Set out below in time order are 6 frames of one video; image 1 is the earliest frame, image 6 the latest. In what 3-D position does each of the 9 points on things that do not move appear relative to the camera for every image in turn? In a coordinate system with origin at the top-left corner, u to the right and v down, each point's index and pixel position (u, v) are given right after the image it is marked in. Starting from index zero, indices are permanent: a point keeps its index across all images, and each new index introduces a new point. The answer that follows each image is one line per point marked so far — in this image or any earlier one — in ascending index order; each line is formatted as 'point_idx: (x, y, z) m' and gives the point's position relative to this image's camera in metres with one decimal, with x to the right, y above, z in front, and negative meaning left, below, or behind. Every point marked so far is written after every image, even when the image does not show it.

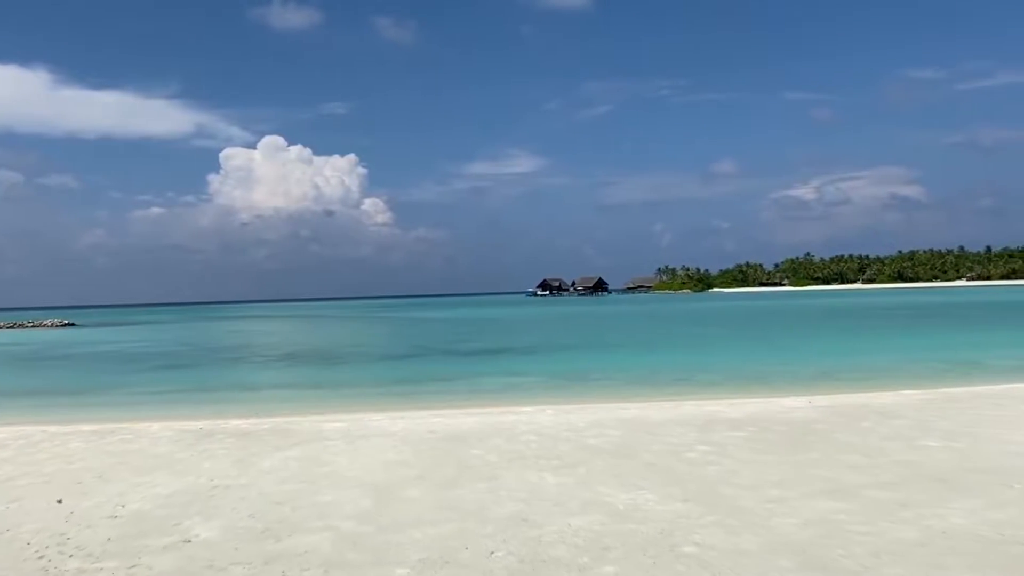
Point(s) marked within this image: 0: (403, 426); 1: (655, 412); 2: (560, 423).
0: (-1.9, -2.4, +13.0) m
1: (+2.6, -2.3, +13.5) m
2: (+0.8, -2.3, +12.5) m
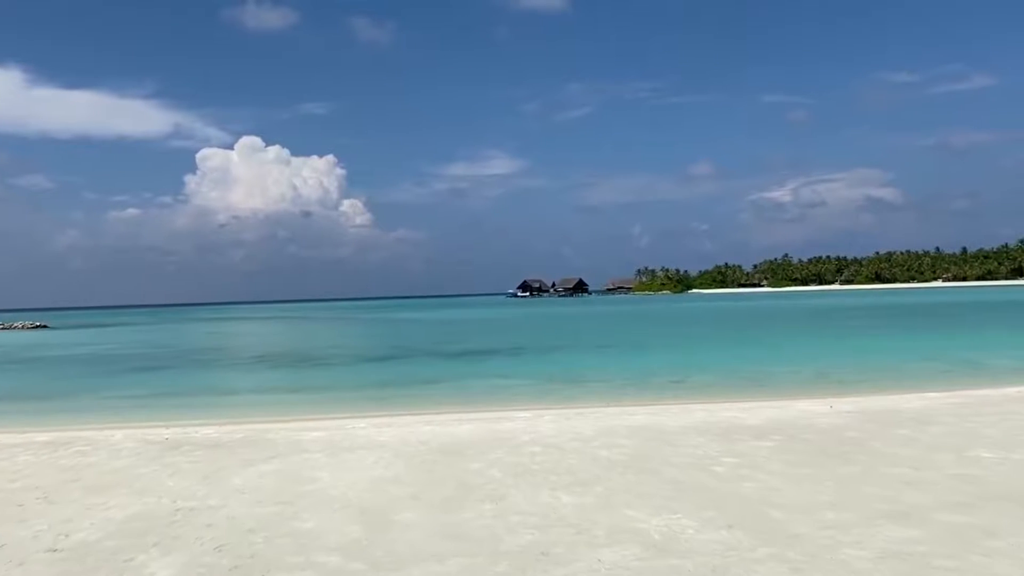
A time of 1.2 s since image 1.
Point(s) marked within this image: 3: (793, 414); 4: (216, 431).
0: (-1.9, -2.4, +11.8) m
1: (+2.6, -2.2, +12.5) m
2: (+0.8, -2.2, +11.4) m
3: (+4.6, -2.0, +12.0) m
4: (-5.5, -2.7, +14.0) m
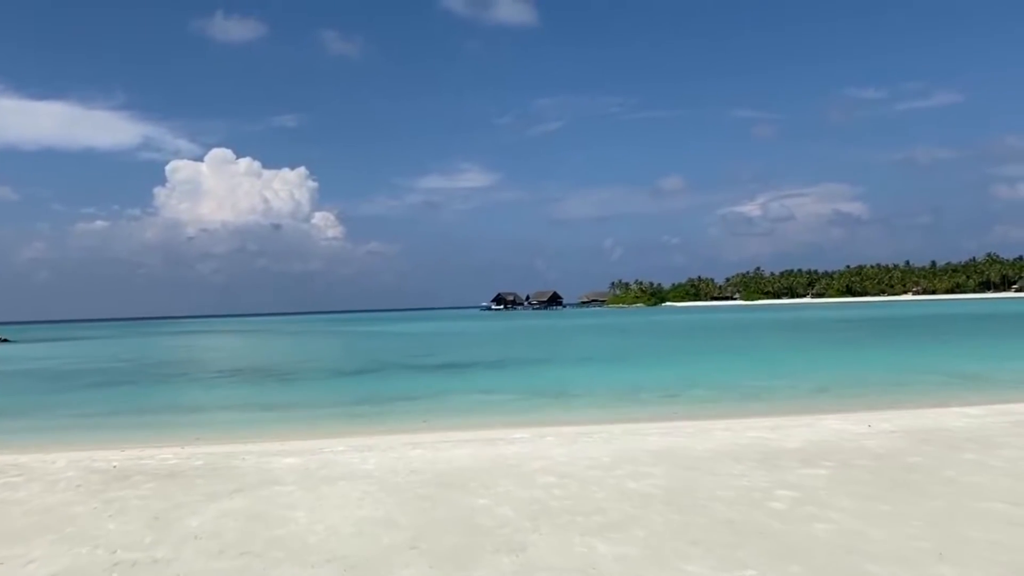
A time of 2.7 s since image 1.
0: (-1.9, -2.4, +10.3) m
1: (+2.6, -2.3, +11.1) m
2: (+0.9, -2.3, +10.0) m
3: (+4.6, -2.1, +10.7) m
4: (-5.6, -2.8, +12.3) m
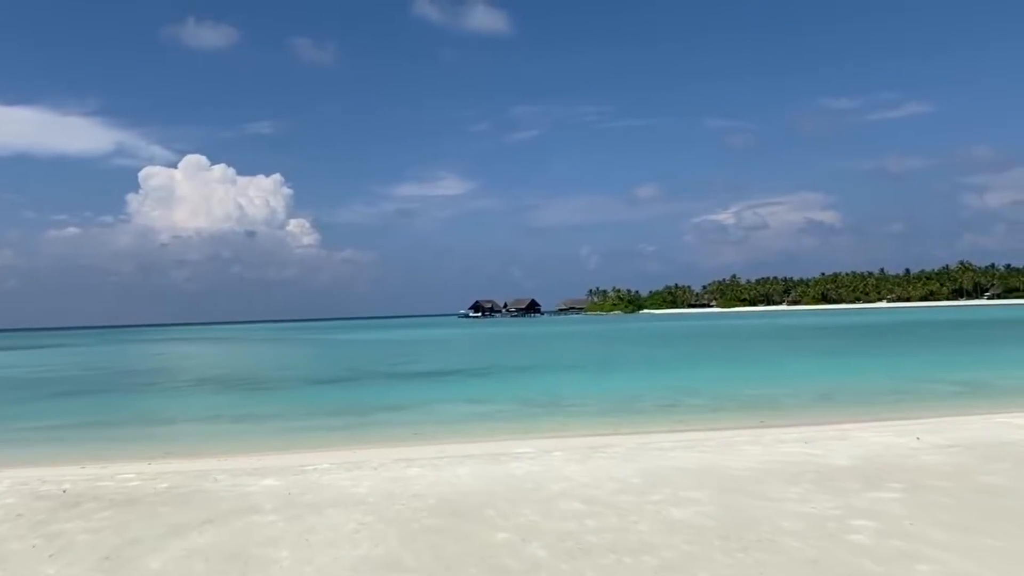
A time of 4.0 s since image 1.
0: (-1.7, -2.4, +9.0) m
1: (+2.7, -2.3, +9.9) m
2: (+1.0, -2.2, +8.8) m
3: (+4.7, -2.1, +9.6) m
4: (-5.5, -2.8, +10.9) m
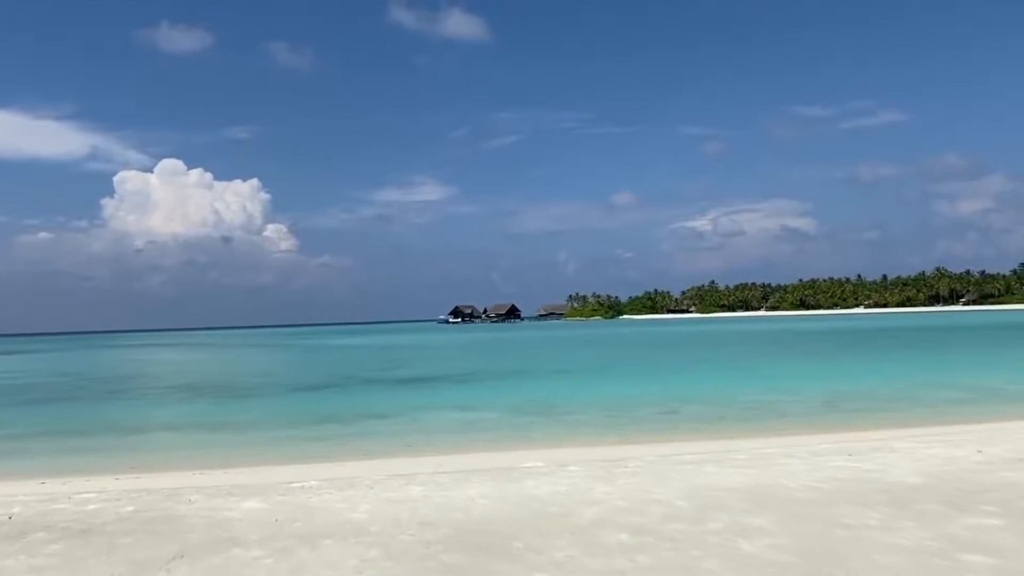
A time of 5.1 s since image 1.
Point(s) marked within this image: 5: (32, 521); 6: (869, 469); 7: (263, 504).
0: (-1.5, -2.3, +7.8) m
1: (+2.9, -2.2, +8.8) m
2: (+1.3, -2.1, +7.6) m
3: (+4.9, -2.0, +8.6) m
4: (-5.3, -2.7, +9.5) m
5: (-5.3, -2.5, +8.2) m
6: (+4.1, -2.1, +8.6) m
7: (-2.9, -2.5, +8.6) m
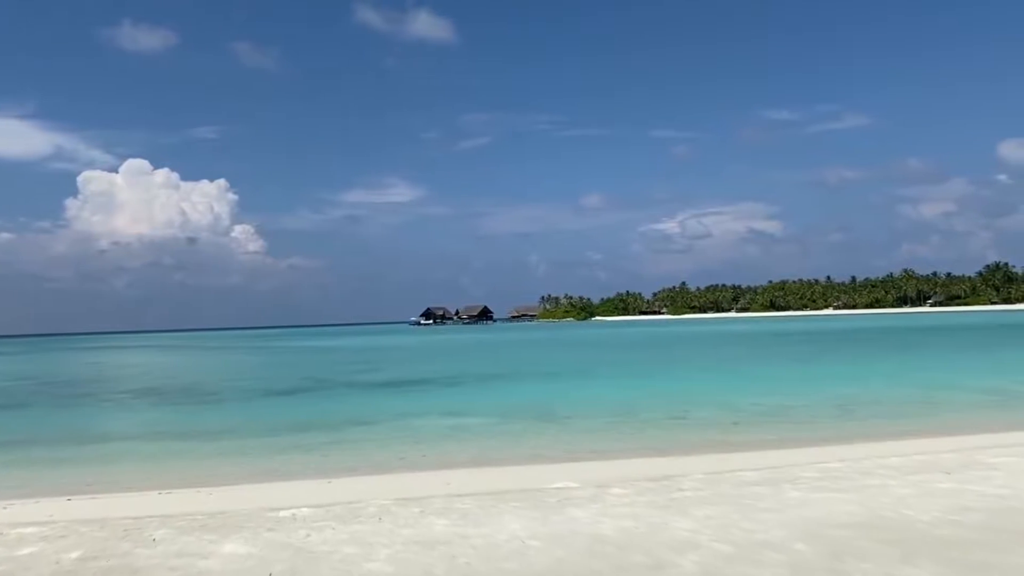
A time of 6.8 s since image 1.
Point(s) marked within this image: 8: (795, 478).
0: (-1.0, -2.2, +6.0) m
1: (+3.4, -2.1, +7.2) m
2: (+1.8, -2.0, +6.0) m
3: (+5.4, -1.9, +7.1) m
4: (-4.9, -2.6, +7.6) m
5: (-4.8, -2.4, +6.3) m
6: (+4.6, -2.0, +7.1) m
7: (-2.4, -2.4, +6.8) m
8: (+3.5, -2.3, +9.2) m
